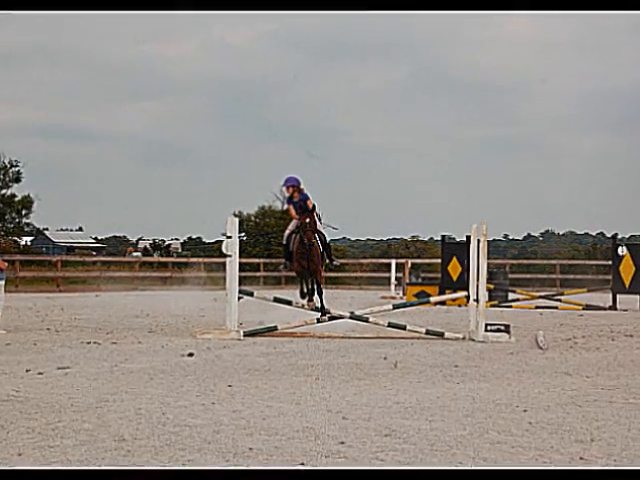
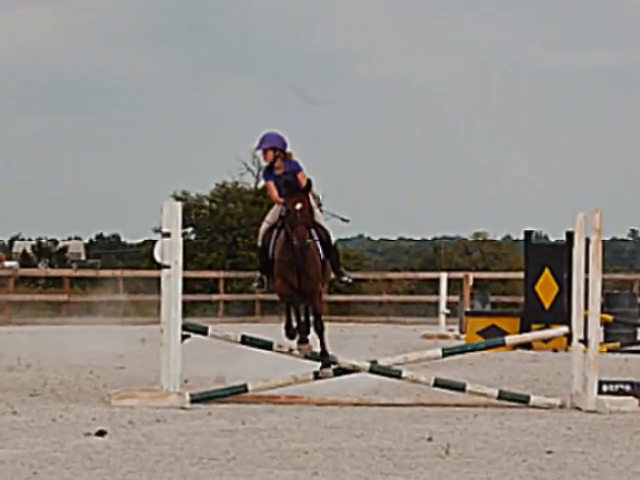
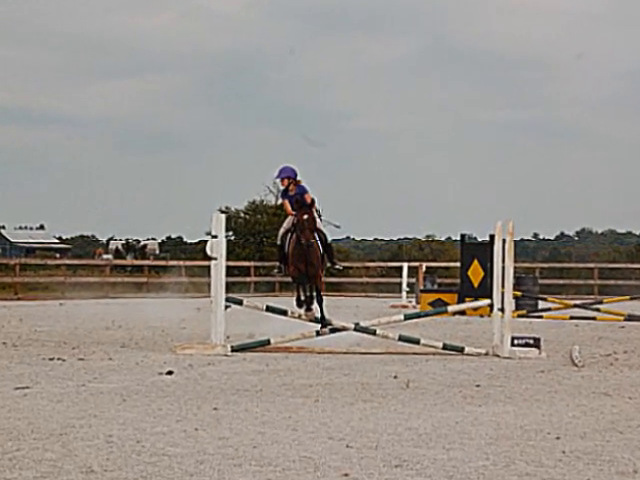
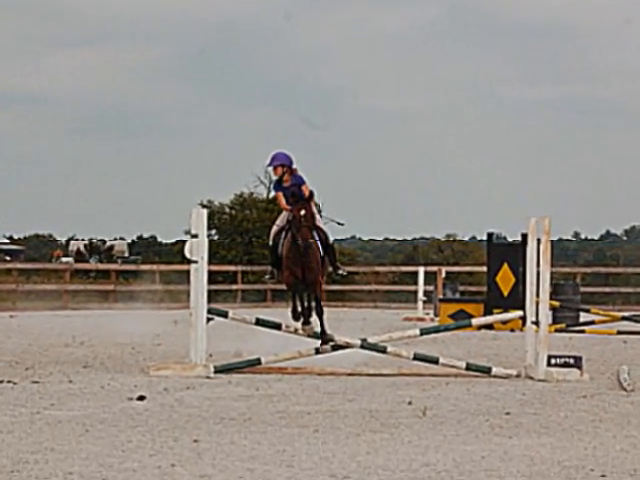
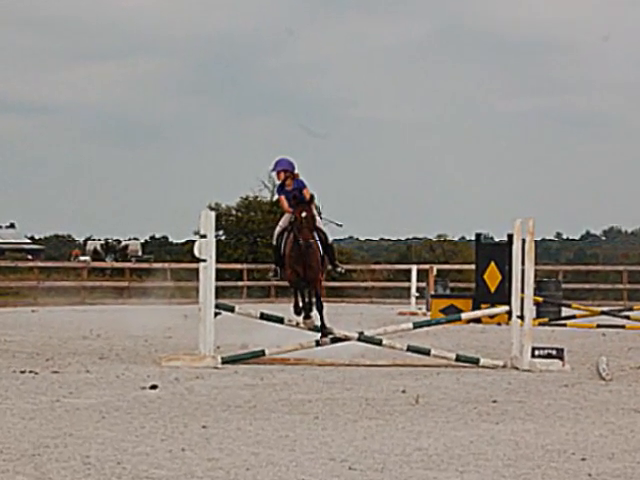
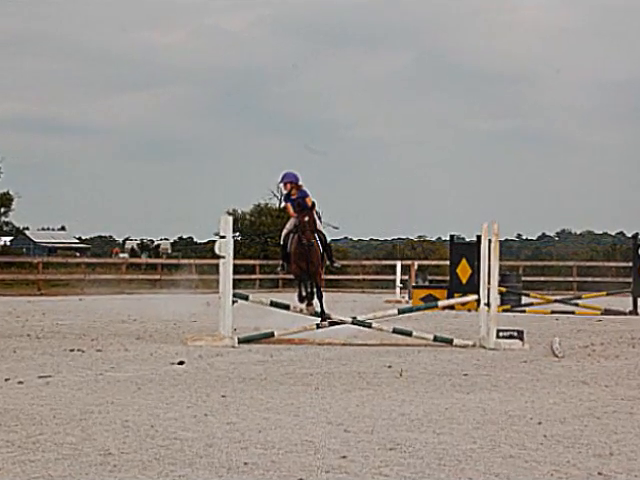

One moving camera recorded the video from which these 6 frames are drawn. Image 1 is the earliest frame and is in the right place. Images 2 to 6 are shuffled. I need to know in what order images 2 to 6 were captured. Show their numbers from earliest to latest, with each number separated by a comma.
6, 3, 5, 4, 2
